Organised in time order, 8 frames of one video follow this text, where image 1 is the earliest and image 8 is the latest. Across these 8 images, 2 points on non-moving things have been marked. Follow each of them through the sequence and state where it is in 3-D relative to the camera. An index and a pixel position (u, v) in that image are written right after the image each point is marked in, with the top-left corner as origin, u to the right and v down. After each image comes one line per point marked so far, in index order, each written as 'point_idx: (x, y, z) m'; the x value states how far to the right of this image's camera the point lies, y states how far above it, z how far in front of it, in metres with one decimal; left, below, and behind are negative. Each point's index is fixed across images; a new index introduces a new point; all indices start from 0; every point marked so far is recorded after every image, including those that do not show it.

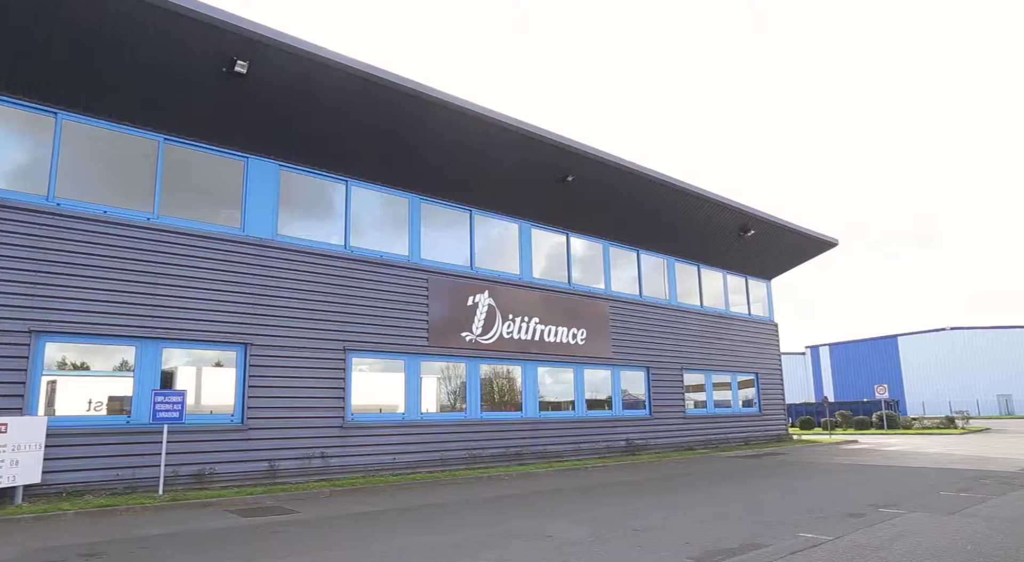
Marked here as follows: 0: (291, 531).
0: (-3.3, -3.8, +9.2) m
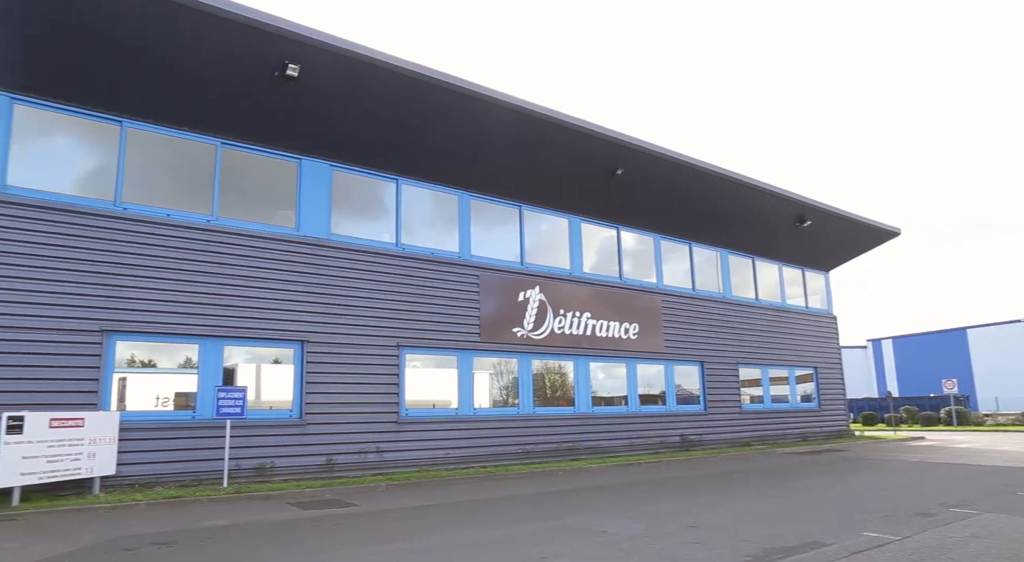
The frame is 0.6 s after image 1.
0: (-2.5, -3.7, +9.4) m
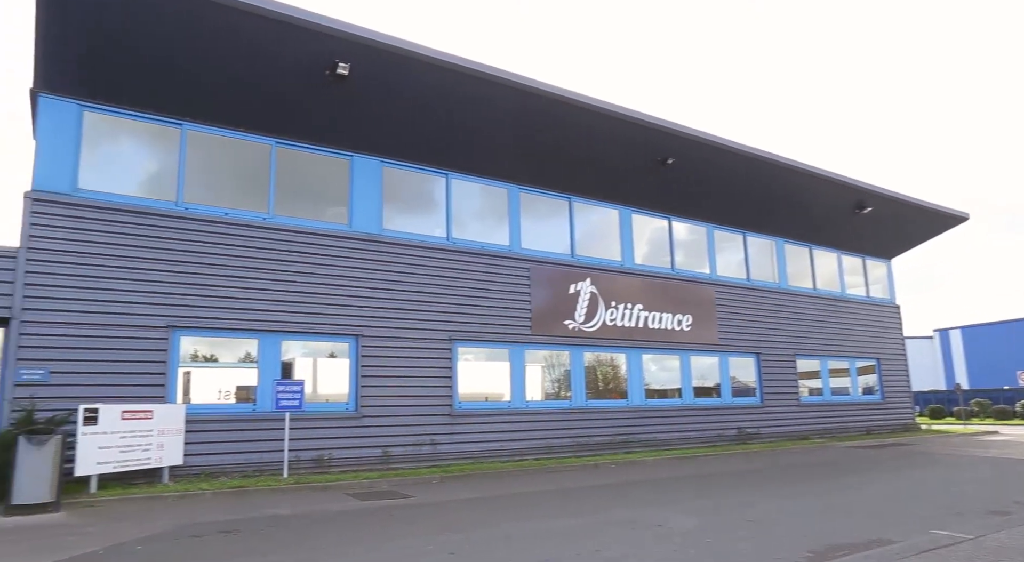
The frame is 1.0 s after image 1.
0: (-1.6, -3.6, +9.6) m
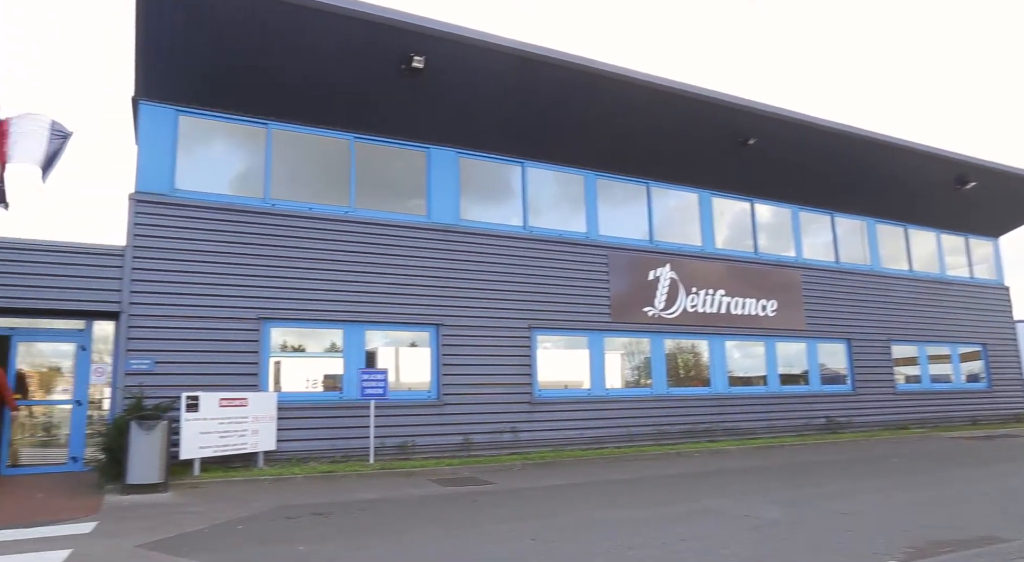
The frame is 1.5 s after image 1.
0: (-0.4, -3.5, +9.7) m
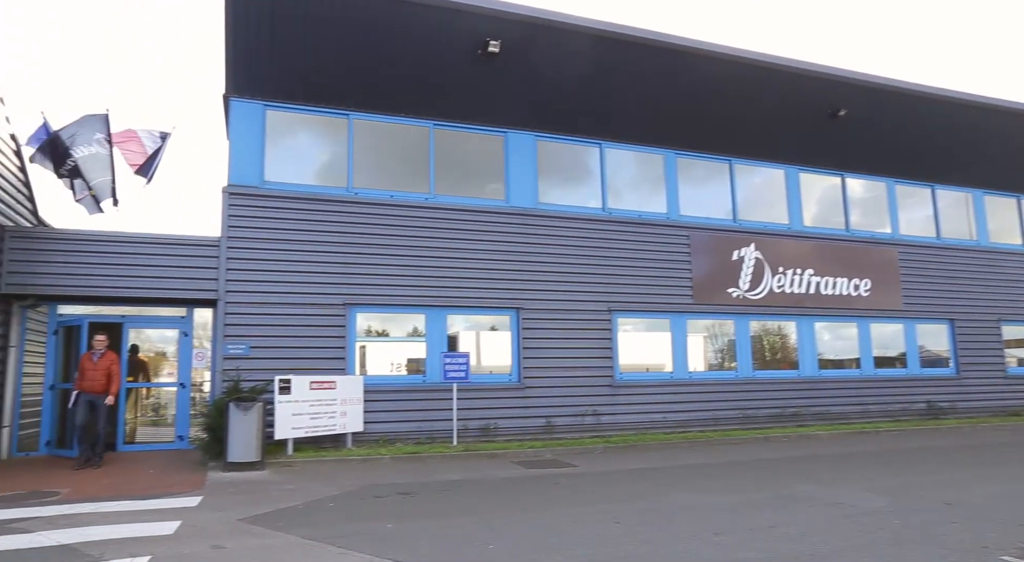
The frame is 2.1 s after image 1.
0: (+1.0, -3.2, +9.7) m
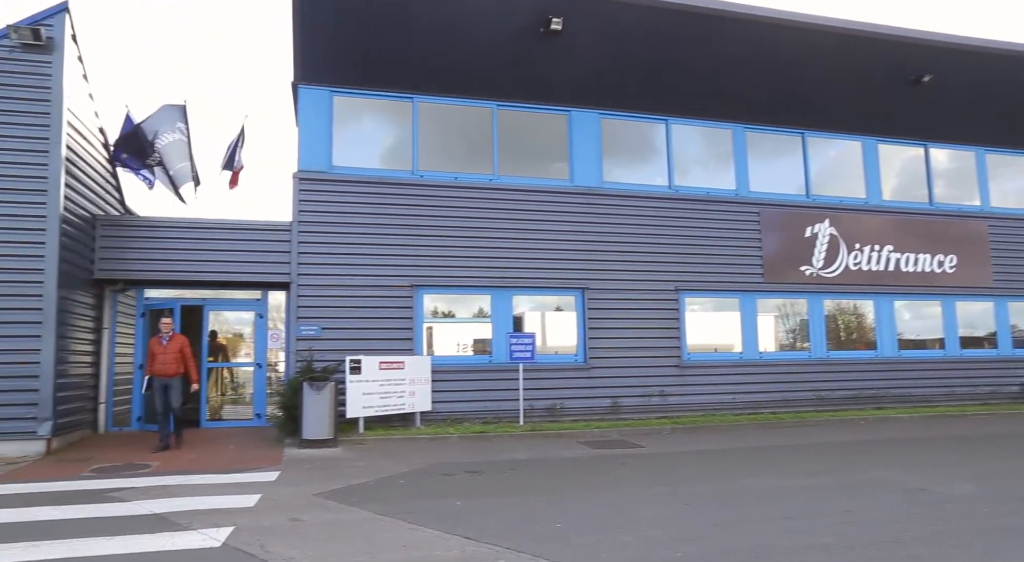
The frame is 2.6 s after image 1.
0: (+2.1, -2.9, +9.6) m
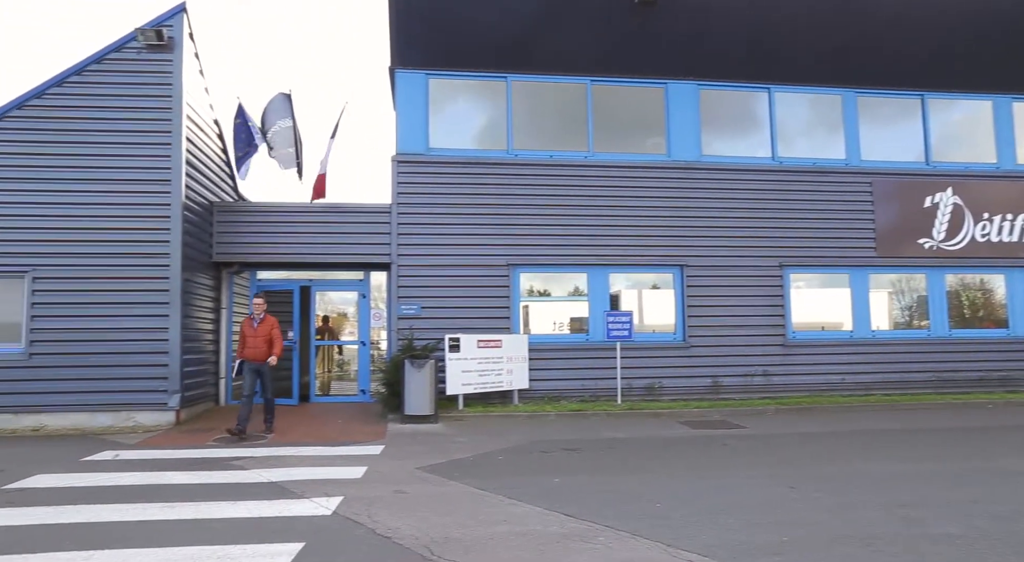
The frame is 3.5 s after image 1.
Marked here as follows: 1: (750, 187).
0: (+3.6, -2.5, +9.4) m
1: (+4.4, +1.7, +11.5) m
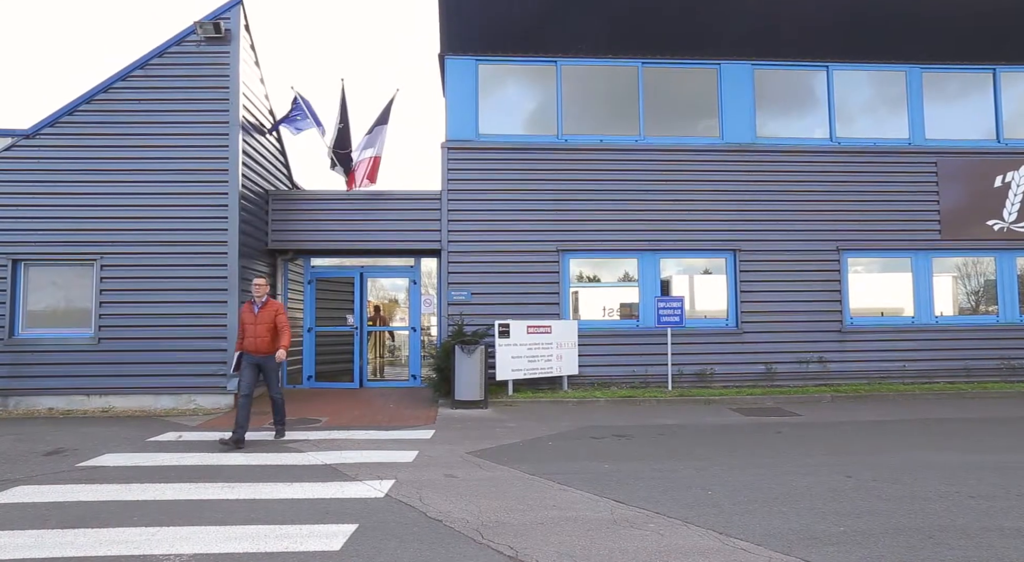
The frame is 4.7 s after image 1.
0: (+4.4, -2.2, +9.2) m
1: (+5.3, +2.0, +11.2) m
